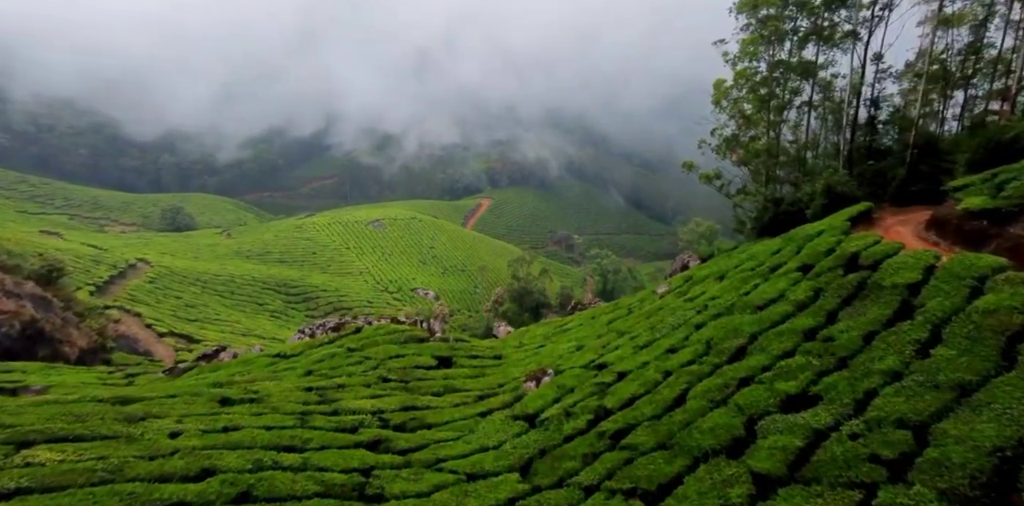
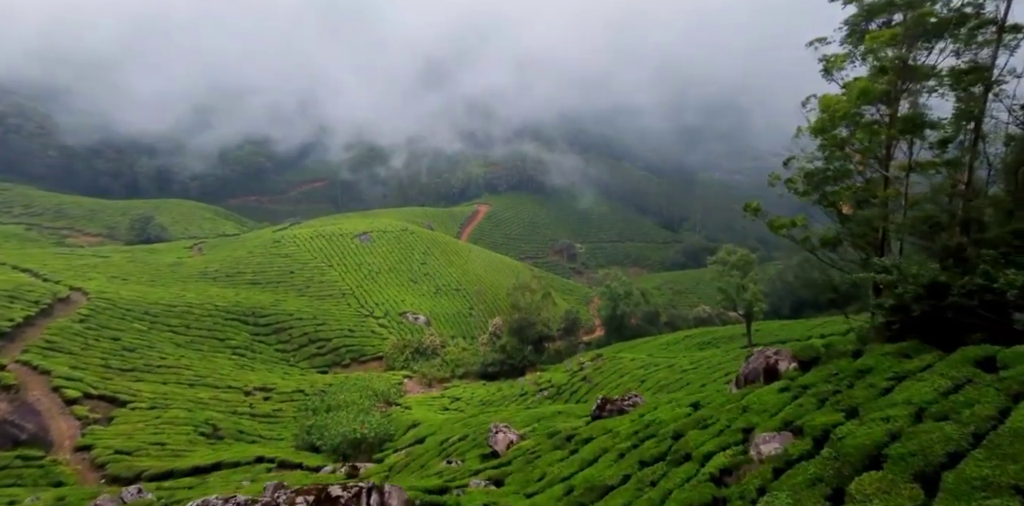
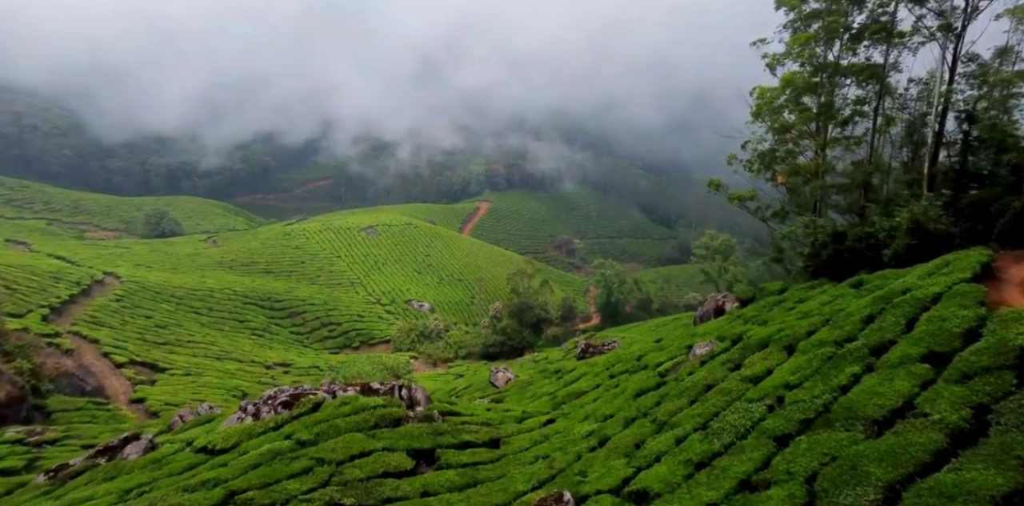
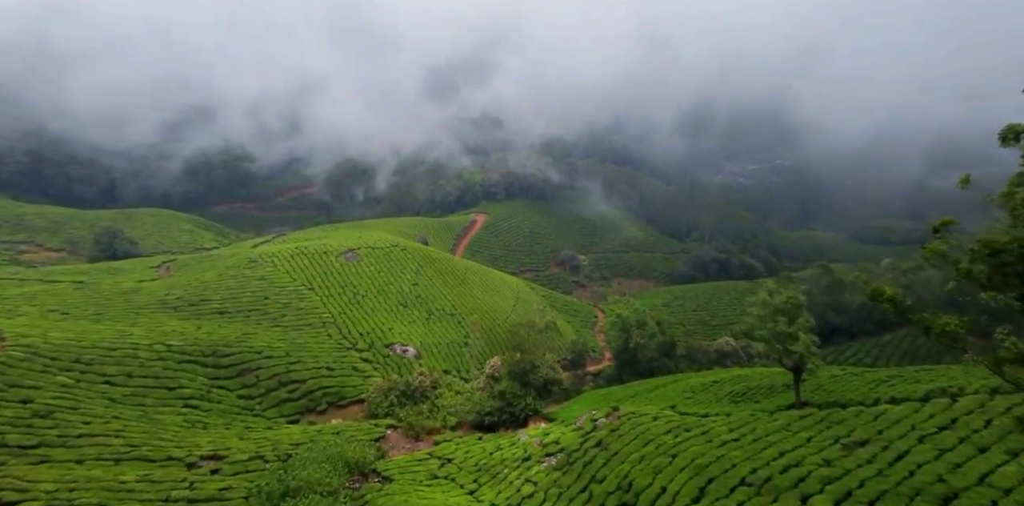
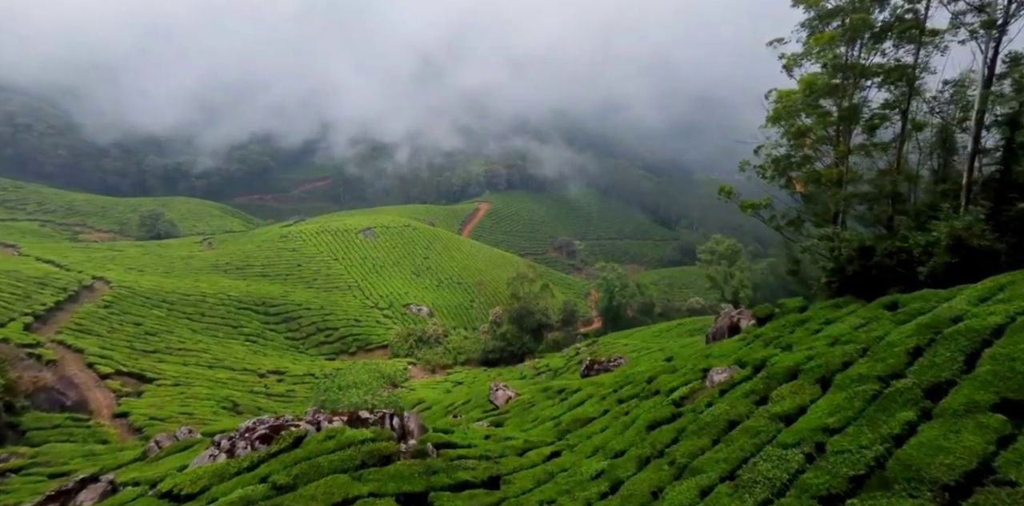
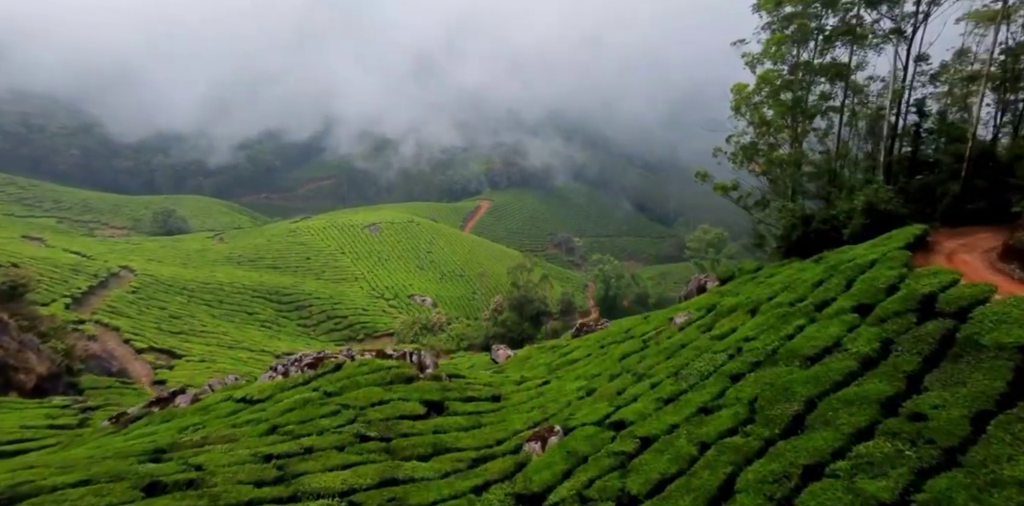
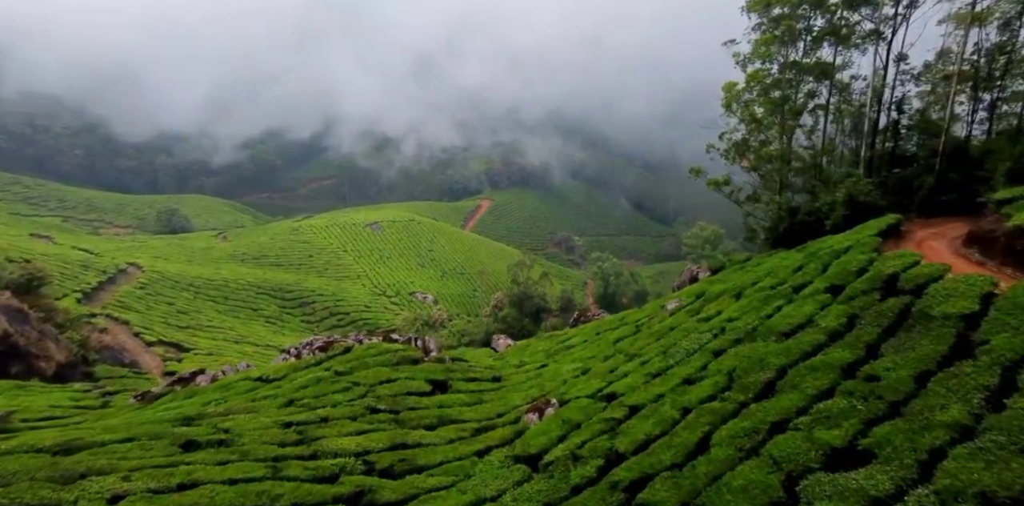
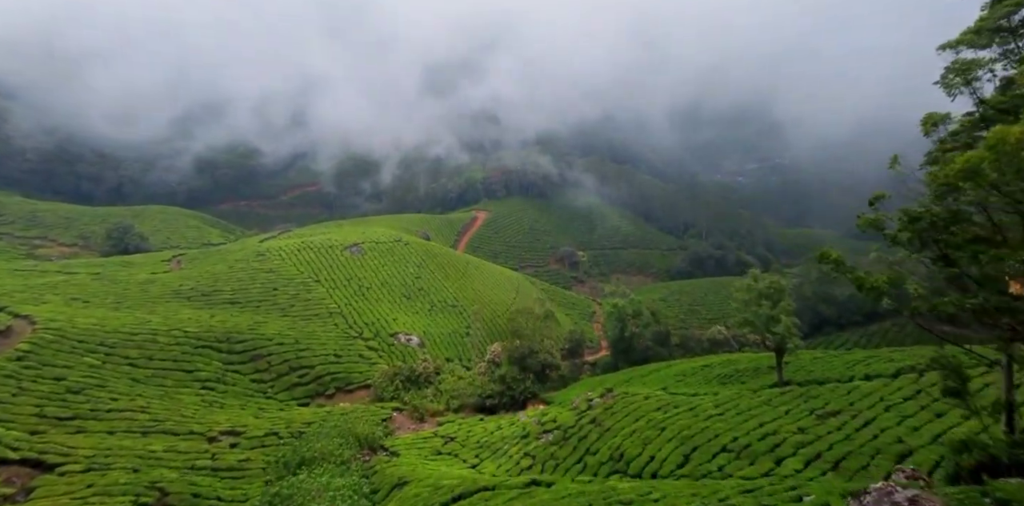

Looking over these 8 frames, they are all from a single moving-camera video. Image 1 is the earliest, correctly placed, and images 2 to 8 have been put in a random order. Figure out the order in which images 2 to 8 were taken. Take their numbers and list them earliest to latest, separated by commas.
7, 6, 3, 5, 2, 8, 4
